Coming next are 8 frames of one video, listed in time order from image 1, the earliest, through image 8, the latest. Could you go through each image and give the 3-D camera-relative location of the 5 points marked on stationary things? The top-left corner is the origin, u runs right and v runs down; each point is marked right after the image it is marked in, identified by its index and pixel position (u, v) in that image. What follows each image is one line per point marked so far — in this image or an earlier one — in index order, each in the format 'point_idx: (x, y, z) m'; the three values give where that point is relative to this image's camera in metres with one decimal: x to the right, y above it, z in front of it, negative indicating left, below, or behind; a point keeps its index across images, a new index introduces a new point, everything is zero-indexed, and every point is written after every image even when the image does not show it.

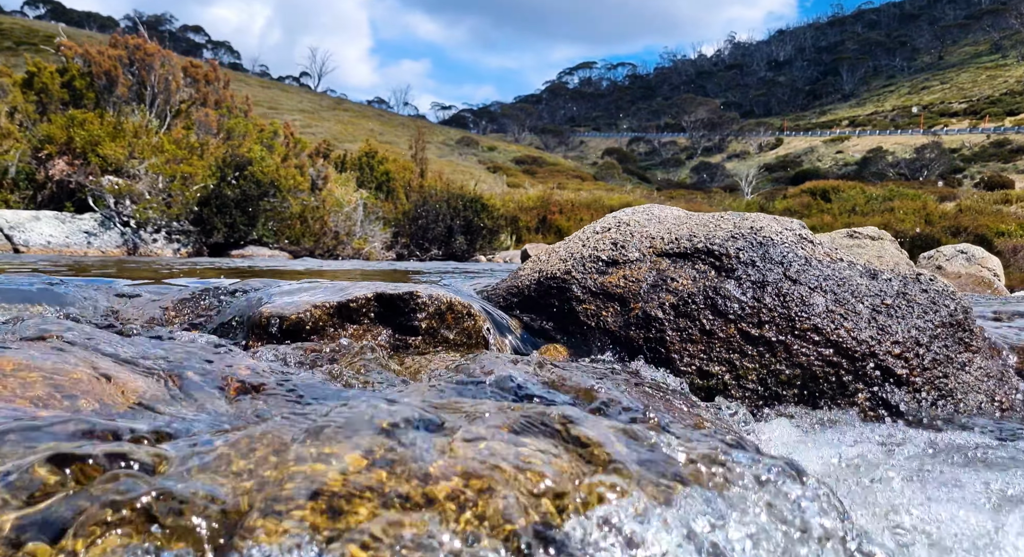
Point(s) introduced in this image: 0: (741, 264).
0: (+1.3, +0.1, +3.7) m
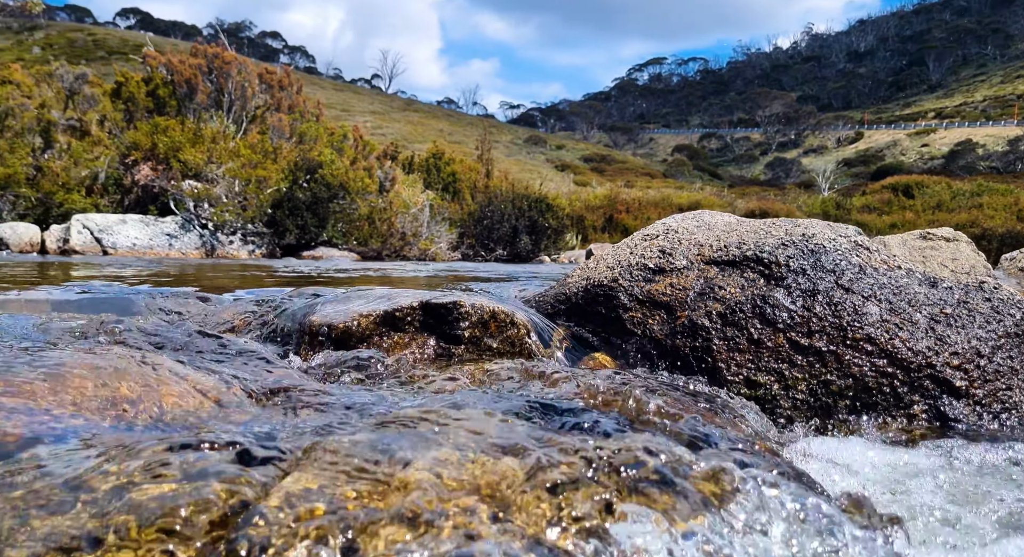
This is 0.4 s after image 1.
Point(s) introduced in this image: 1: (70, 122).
0: (+1.5, 0.0, +3.5) m
1: (-10.1, +3.5, +14.6) m
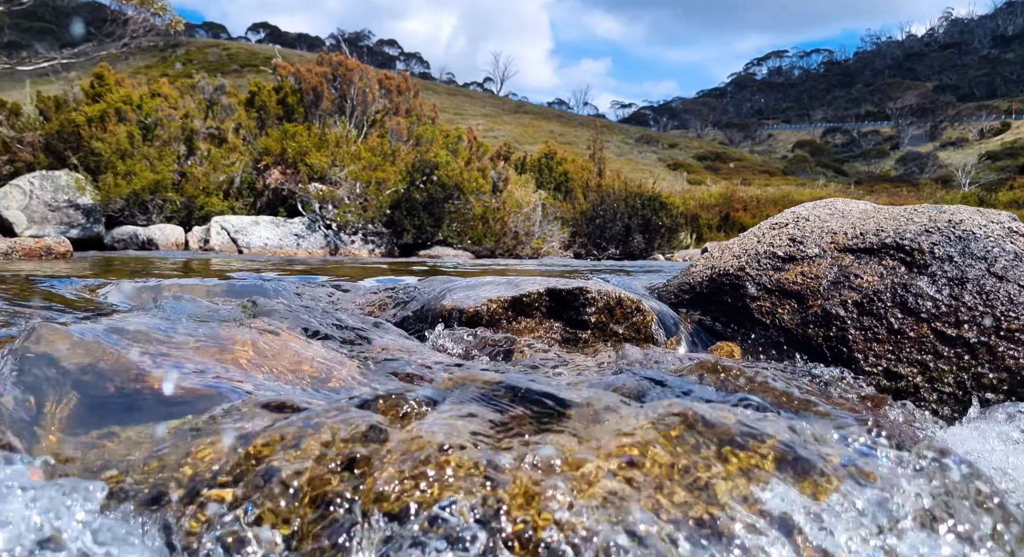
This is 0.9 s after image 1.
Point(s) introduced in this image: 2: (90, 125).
0: (+2.2, +0.1, +3.4) m
1: (-7.4, +3.7, +16.2) m
2: (-9.0, +3.2, +13.8) m
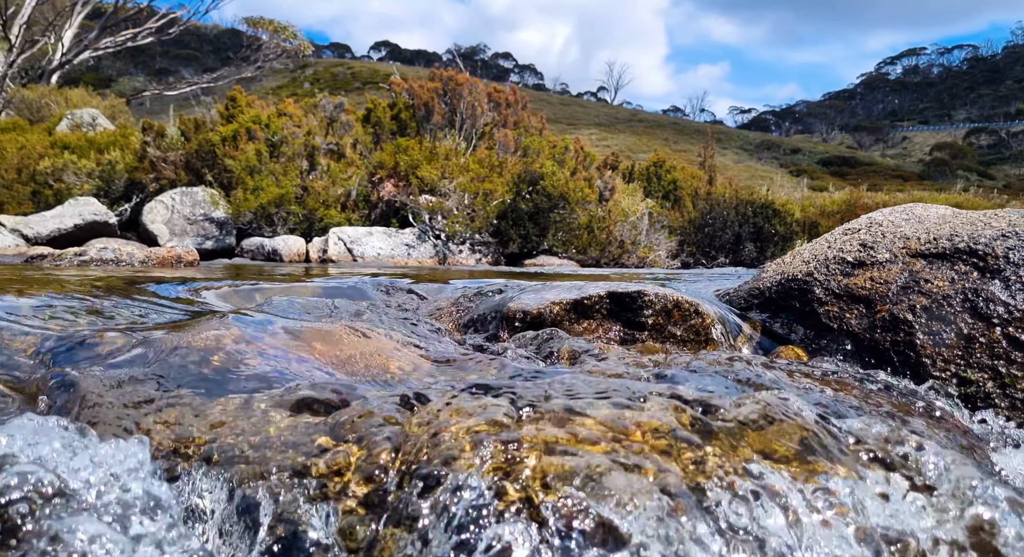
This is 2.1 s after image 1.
0: (+2.5, +0.1, +3.3) m
1: (-4.8, +3.6, +17.6) m
2: (-6.8, +3.2, +15.4) m
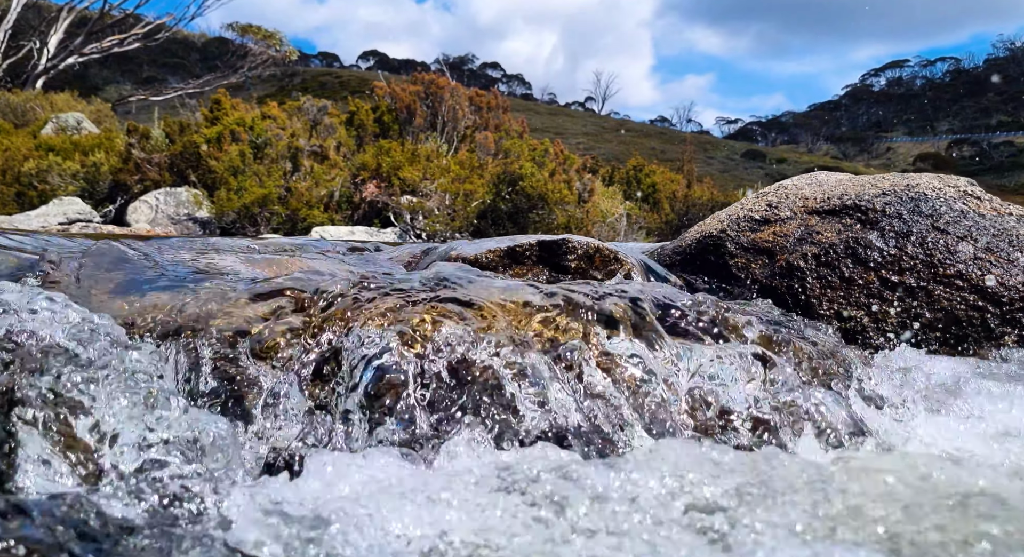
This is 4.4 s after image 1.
0: (+2.1, +0.3, +3.7) m
1: (-5.4, +3.6, +17.9) m
2: (-7.3, +3.3, +15.8) m
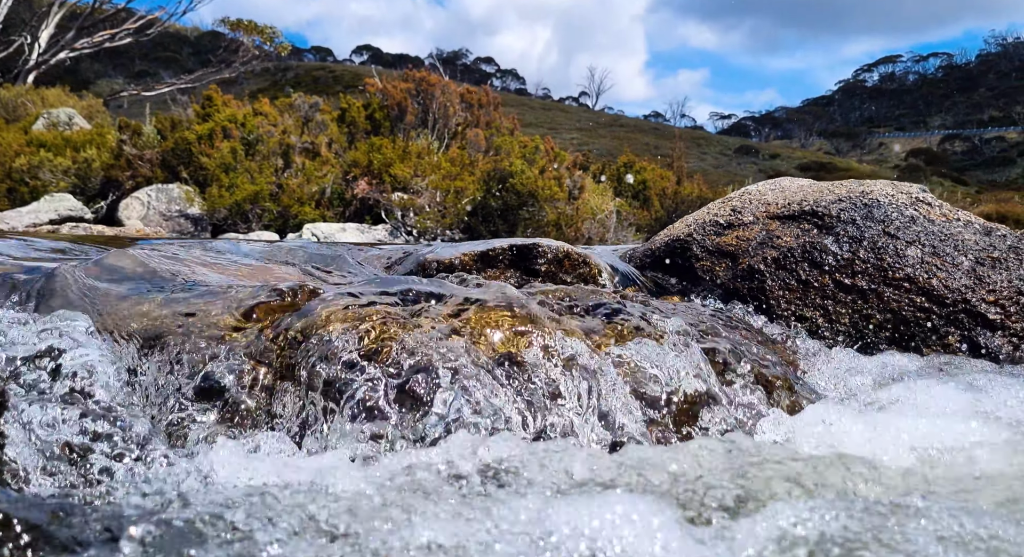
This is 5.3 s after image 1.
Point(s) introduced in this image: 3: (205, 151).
0: (+2.0, +0.3, +3.9) m
1: (-5.7, +3.7, +18.1) m
2: (-7.6, +3.4, +15.9) m
3: (-7.3, +3.1, +15.7) m
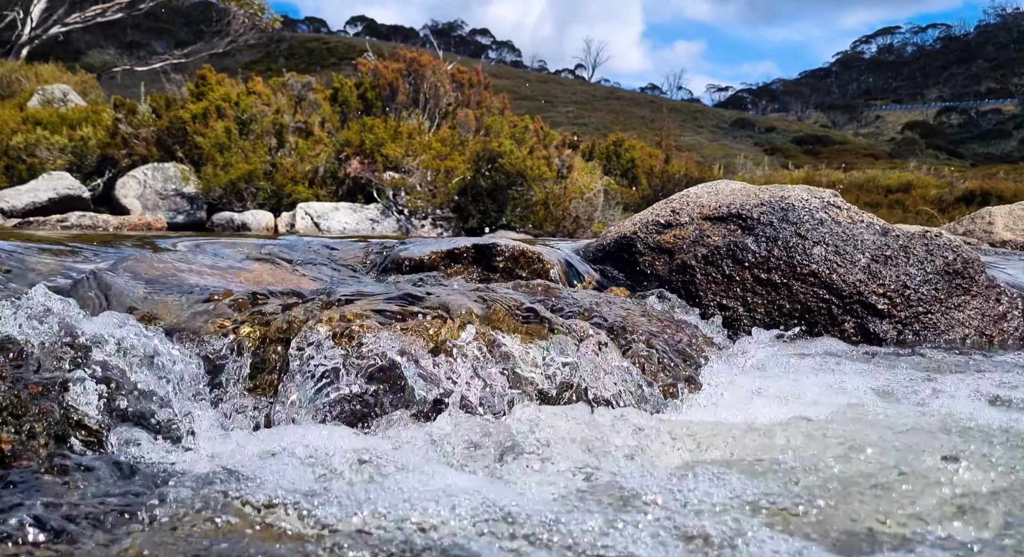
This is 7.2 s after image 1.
0: (+1.7, +0.4, +4.5) m
1: (-6.0, +4.3, +18.5) m
2: (-7.9, +3.9, +16.3) m
3: (-7.7, +3.6, +16.1) m
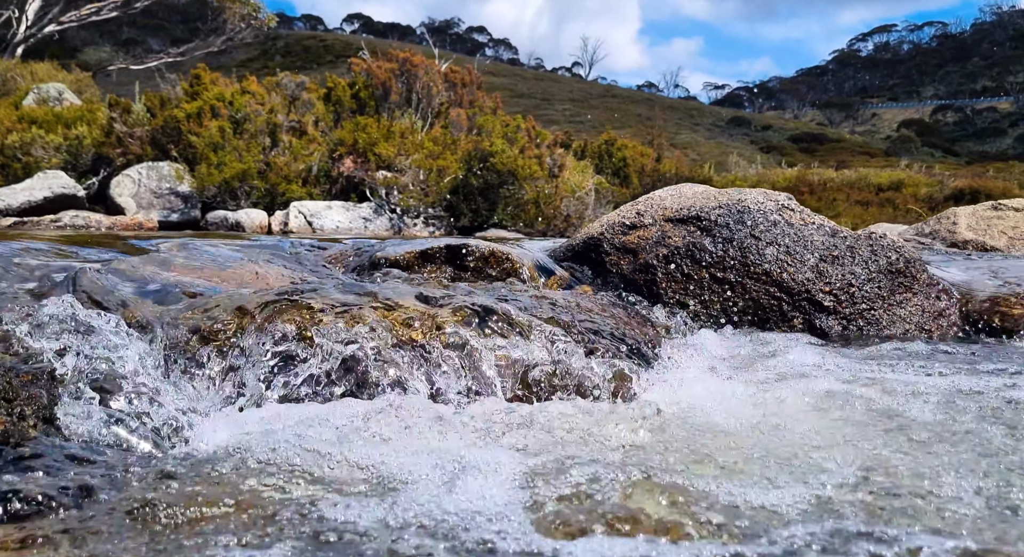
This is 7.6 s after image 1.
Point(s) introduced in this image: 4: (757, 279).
0: (+1.5, +0.4, +4.8) m
1: (-6.3, +4.4, +18.7) m
2: (-8.2, +3.9, +16.5) m
3: (-7.9, +3.7, +16.3) m
4: (+1.7, 0.0, +4.6) m
